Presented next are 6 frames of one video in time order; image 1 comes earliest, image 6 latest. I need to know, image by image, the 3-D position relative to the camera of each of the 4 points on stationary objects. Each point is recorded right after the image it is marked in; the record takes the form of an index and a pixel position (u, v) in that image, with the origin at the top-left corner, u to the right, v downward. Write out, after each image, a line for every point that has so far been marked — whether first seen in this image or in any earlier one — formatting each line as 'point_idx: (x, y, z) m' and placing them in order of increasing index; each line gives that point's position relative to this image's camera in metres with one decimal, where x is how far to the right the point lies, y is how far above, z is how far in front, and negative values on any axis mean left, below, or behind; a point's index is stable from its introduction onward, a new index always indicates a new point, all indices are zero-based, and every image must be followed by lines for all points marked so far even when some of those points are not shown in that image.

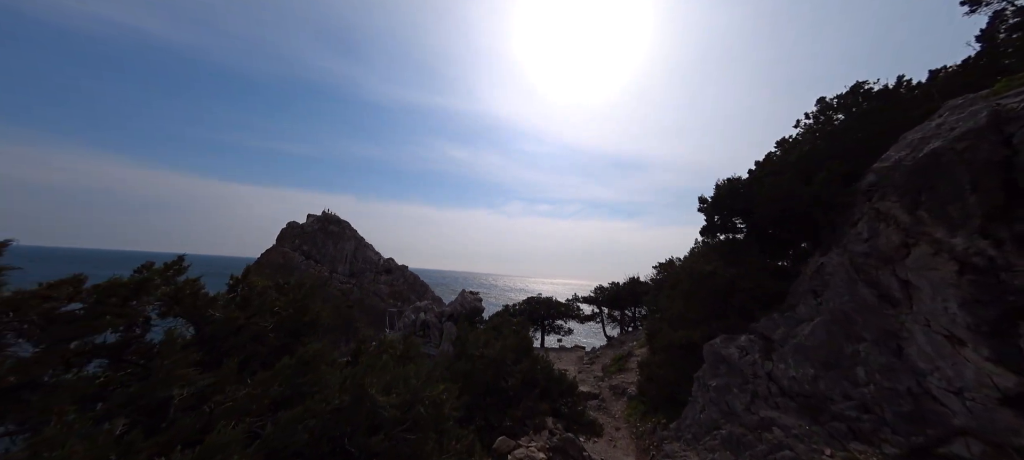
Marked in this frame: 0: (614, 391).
0: (+6.1, -9.7, +19.0) m
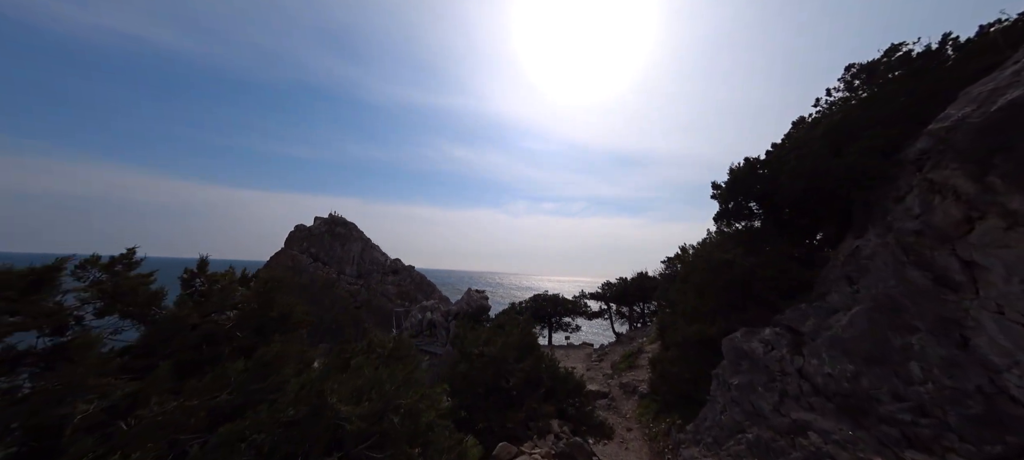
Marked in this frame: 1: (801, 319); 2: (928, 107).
0: (+6.4, -9.2, +18.1) m
1: (+7.5, -2.3, +8.2) m
2: (+9.8, +2.9, +7.5) m
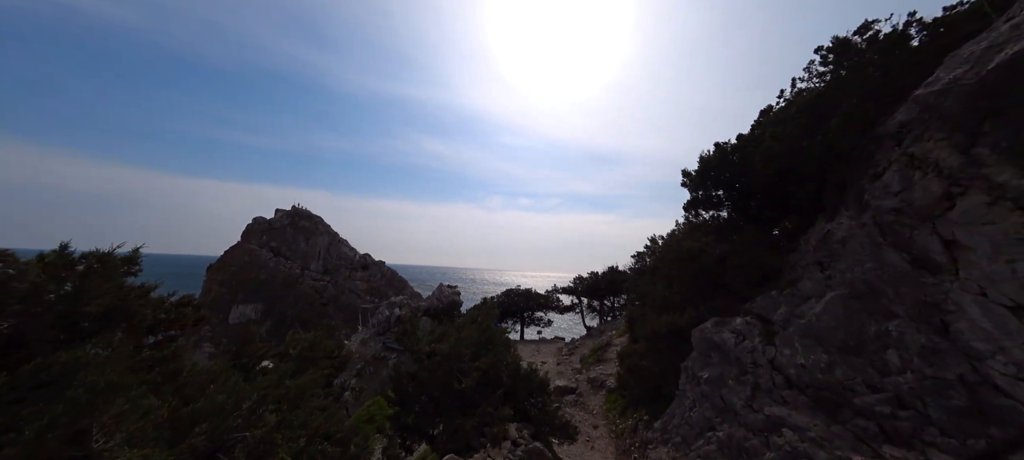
0: (+4.5, -8.6, +17.6) m
1: (+6.4, -1.9, +7.8) m
2: (+8.8, +3.3, +7.1) m
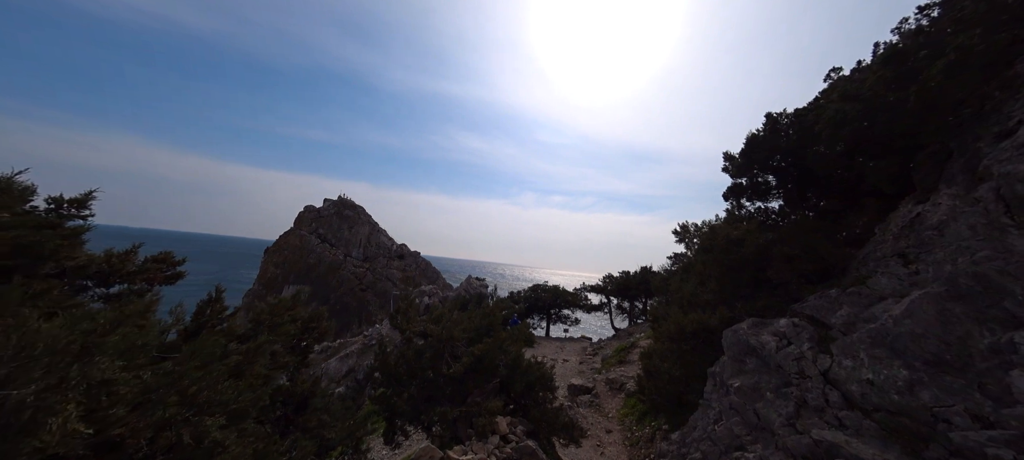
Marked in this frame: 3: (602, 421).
0: (+5.1, -8.1, +16.3) m
1: (+6.3, -1.5, +6.2) m
2: (+8.8, +3.6, +5.2) m
3: (+3.7, -7.8, +12.8) m
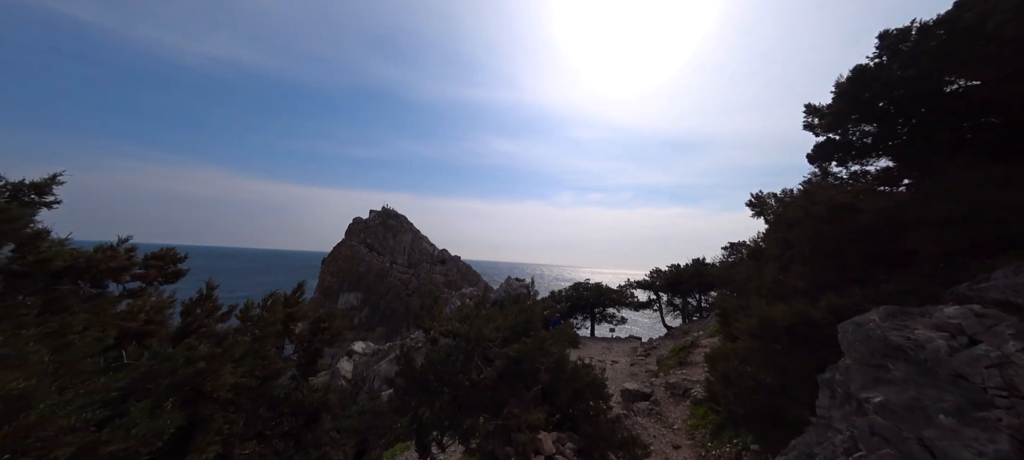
0: (+7.2, -7.3, +14.2) m
1: (+6.8, -0.7, +4.1) m
2: (+8.9, +4.6, +2.9) m
3: (+5.4, -7.1, +10.9) m
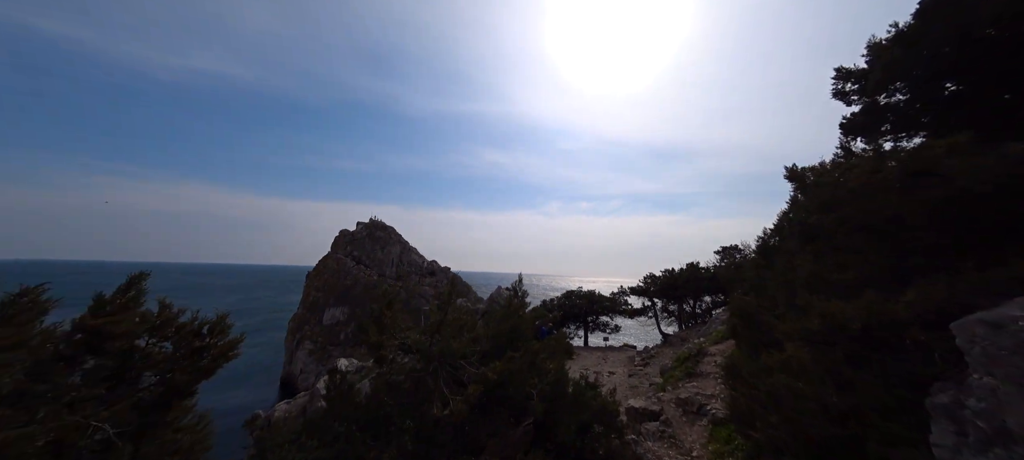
0: (+6.7, -7.0, +12.3) m
1: (+6.5, -0.1, +2.4) m
2: (+8.6, +5.2, +1.4) m
3: (+5.0, -6.7, +8.9) m
